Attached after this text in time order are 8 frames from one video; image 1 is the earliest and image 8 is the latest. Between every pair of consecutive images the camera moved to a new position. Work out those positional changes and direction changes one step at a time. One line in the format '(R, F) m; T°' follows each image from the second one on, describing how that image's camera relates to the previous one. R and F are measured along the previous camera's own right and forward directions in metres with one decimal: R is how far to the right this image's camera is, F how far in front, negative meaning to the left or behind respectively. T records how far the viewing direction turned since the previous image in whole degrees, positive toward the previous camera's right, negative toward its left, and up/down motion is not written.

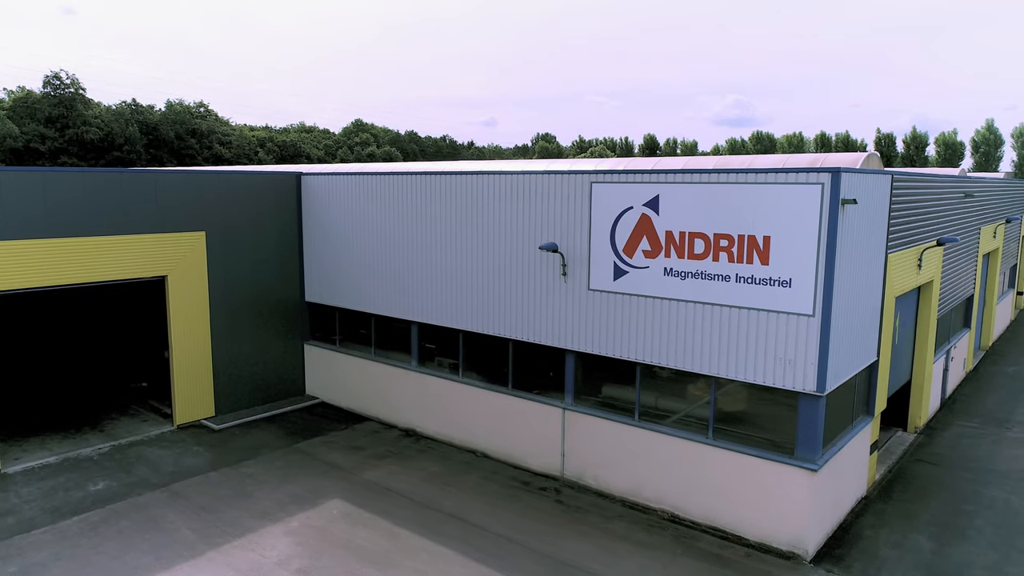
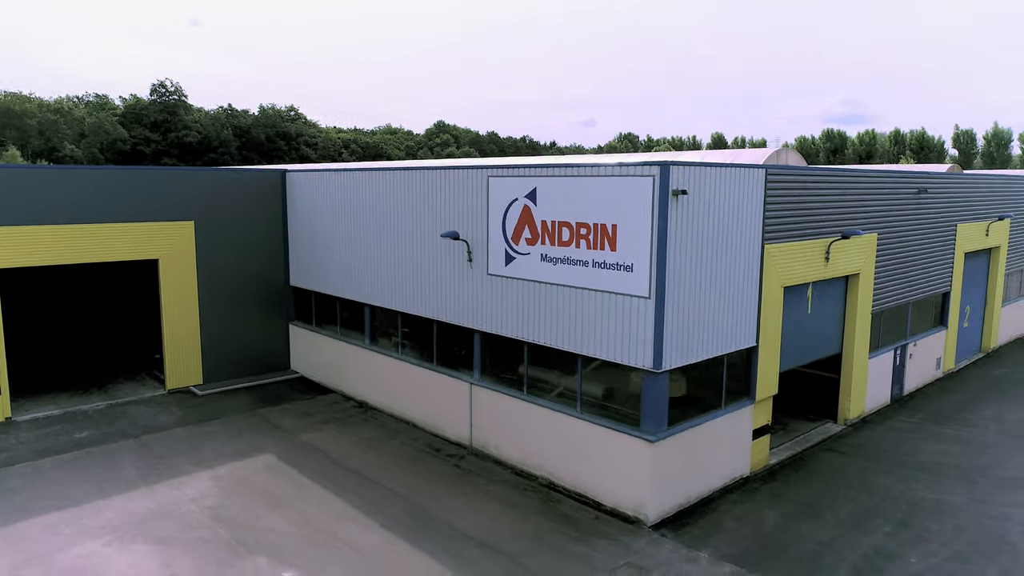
(+4.0, -1.2) m; -8°
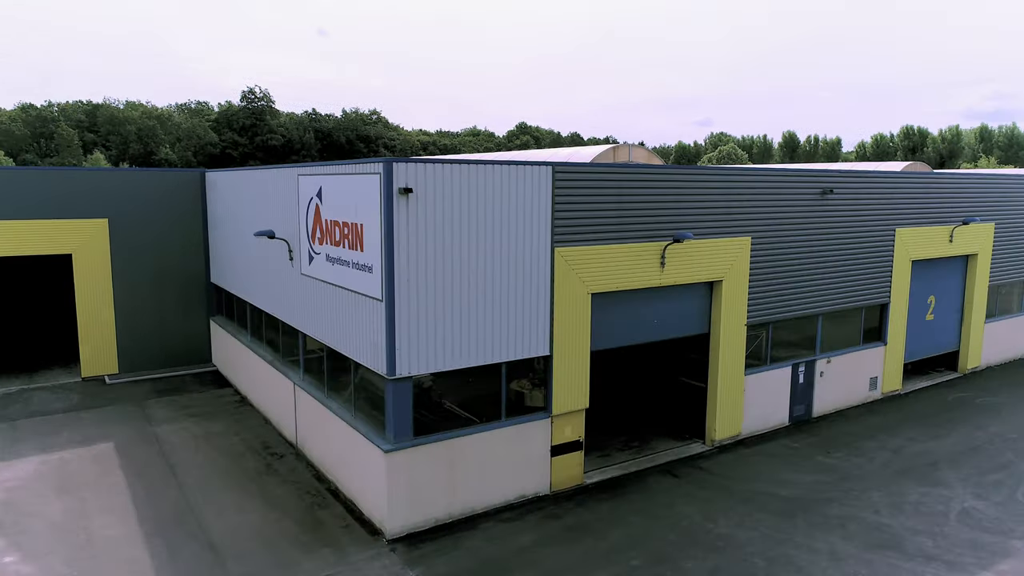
(+6.2, +1.0) m; -9°
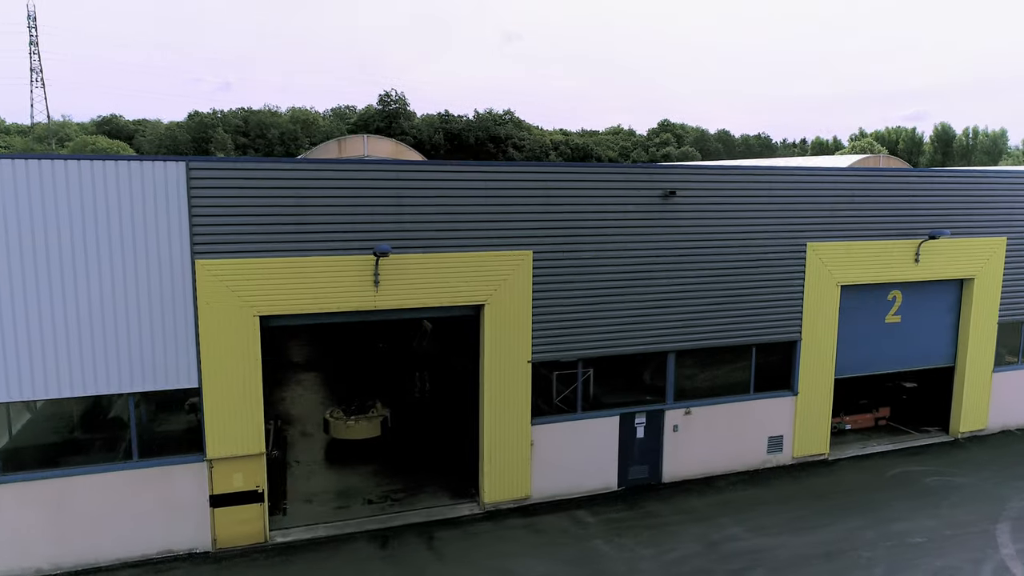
(+8.1, +3.7) m; -14°
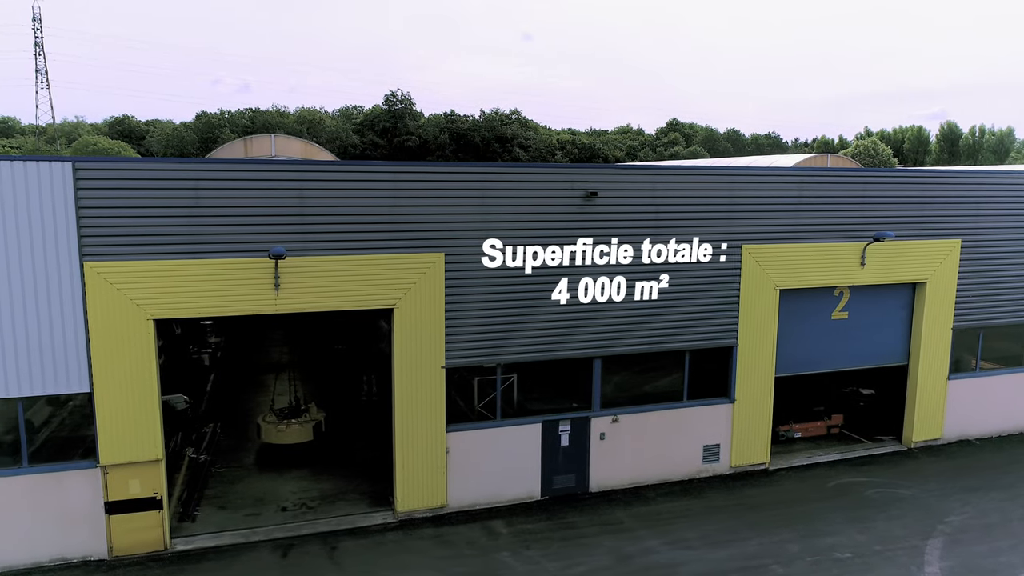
(+1.8, +0.4) m; -1°
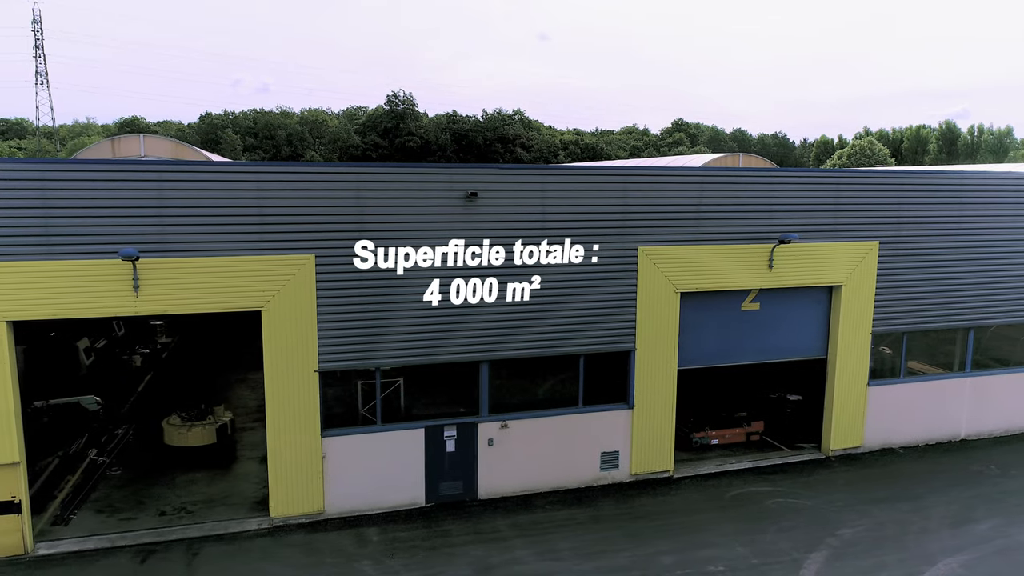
(+2.4, +0.3) m; -1°
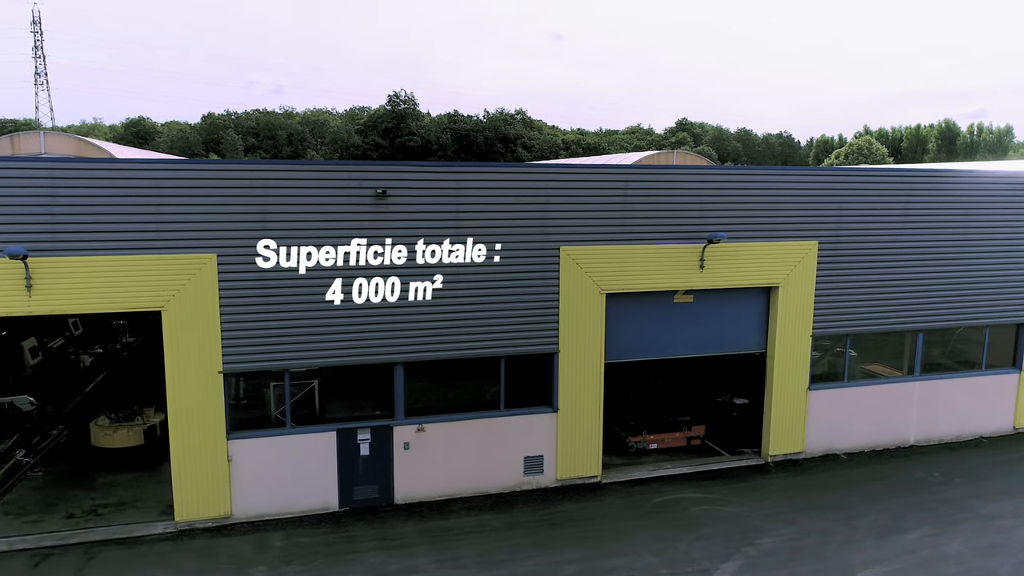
(+1.8, +0.3) m; -1°
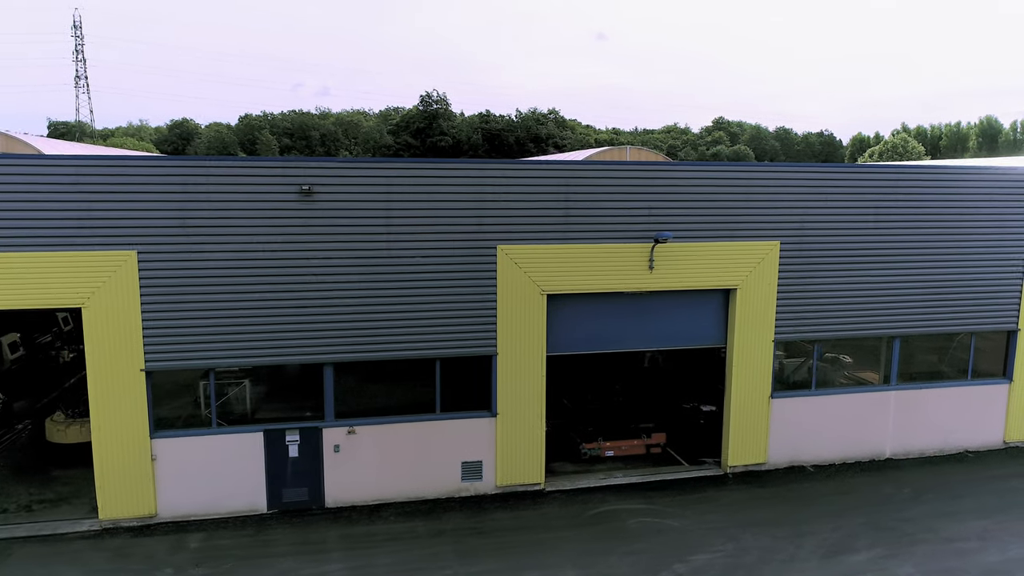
(+1.9, +0.5) m; -3°
